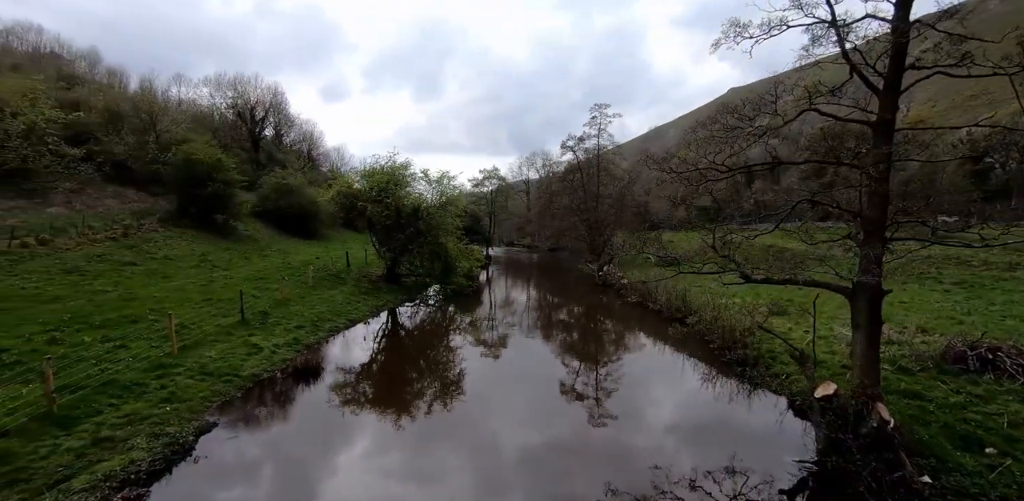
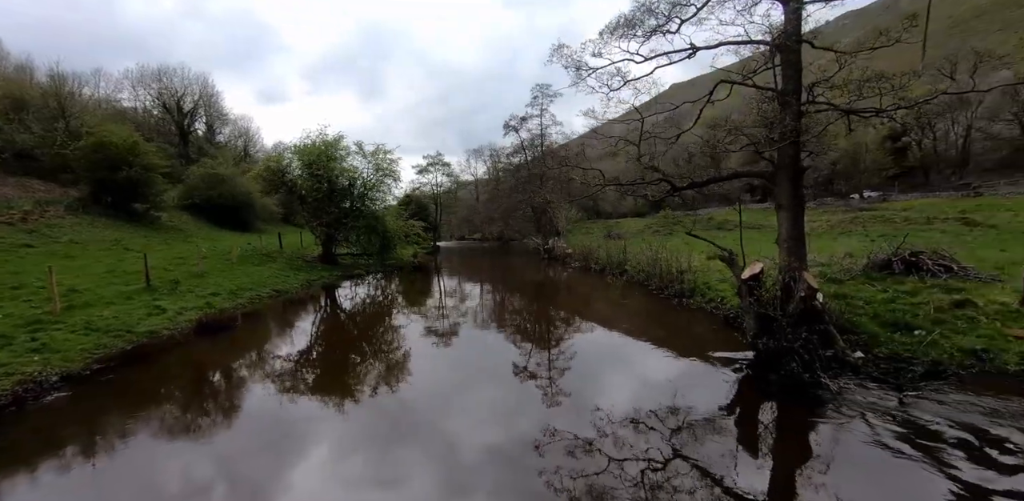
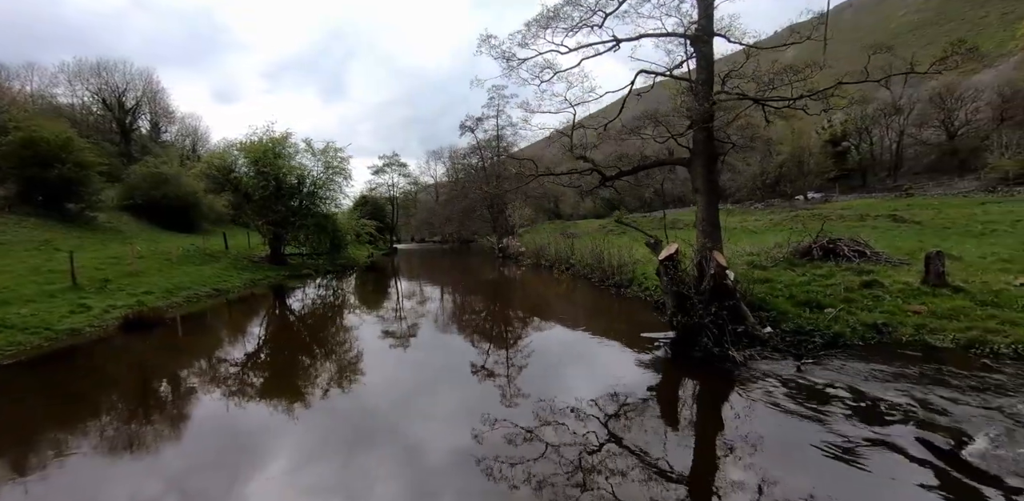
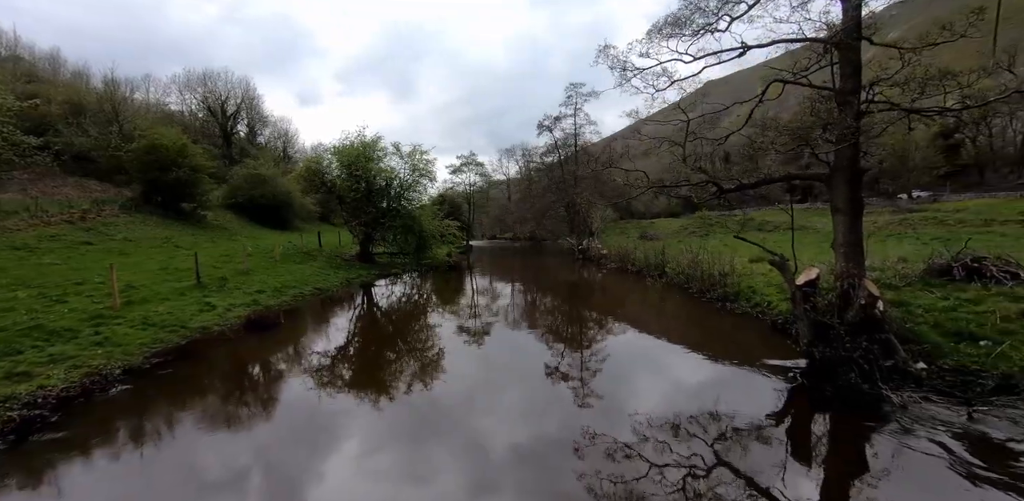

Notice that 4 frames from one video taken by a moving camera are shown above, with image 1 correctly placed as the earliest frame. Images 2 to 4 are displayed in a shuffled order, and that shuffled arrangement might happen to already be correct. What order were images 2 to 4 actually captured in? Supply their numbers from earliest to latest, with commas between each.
4, 2, 3
